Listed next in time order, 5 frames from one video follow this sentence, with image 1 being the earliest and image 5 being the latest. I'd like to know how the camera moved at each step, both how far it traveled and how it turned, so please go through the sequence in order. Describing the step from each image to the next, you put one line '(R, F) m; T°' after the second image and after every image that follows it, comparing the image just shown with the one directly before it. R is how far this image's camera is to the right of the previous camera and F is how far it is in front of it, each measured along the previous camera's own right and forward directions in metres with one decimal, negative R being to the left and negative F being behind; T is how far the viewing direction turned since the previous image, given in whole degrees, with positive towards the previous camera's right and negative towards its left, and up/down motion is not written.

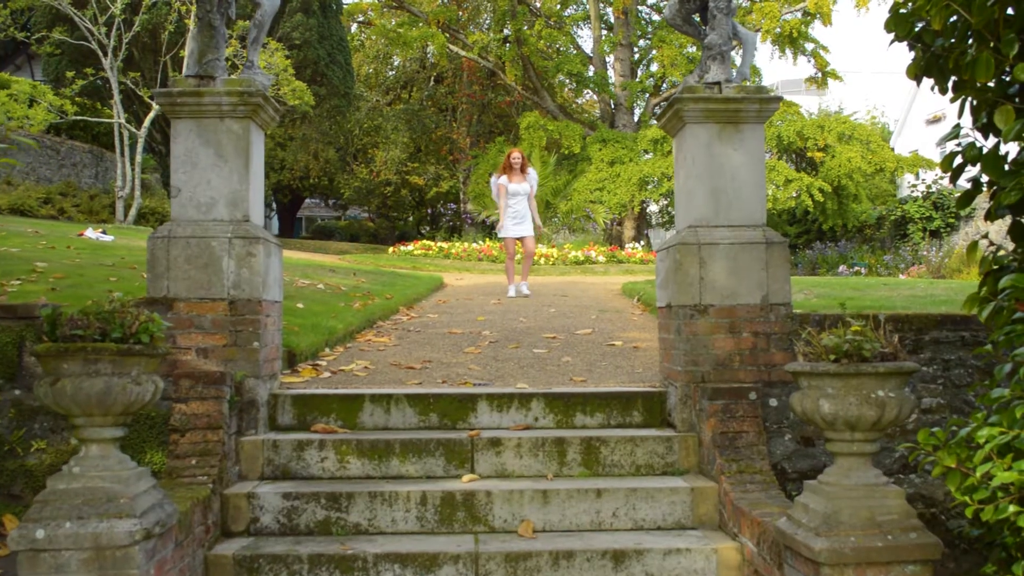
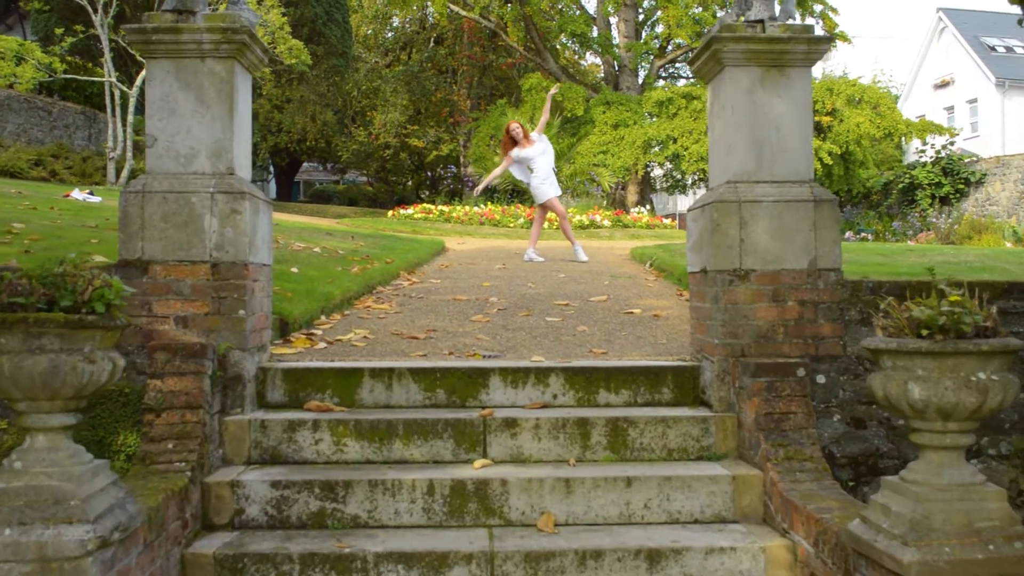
(-0.1, +0.5) m; 0°
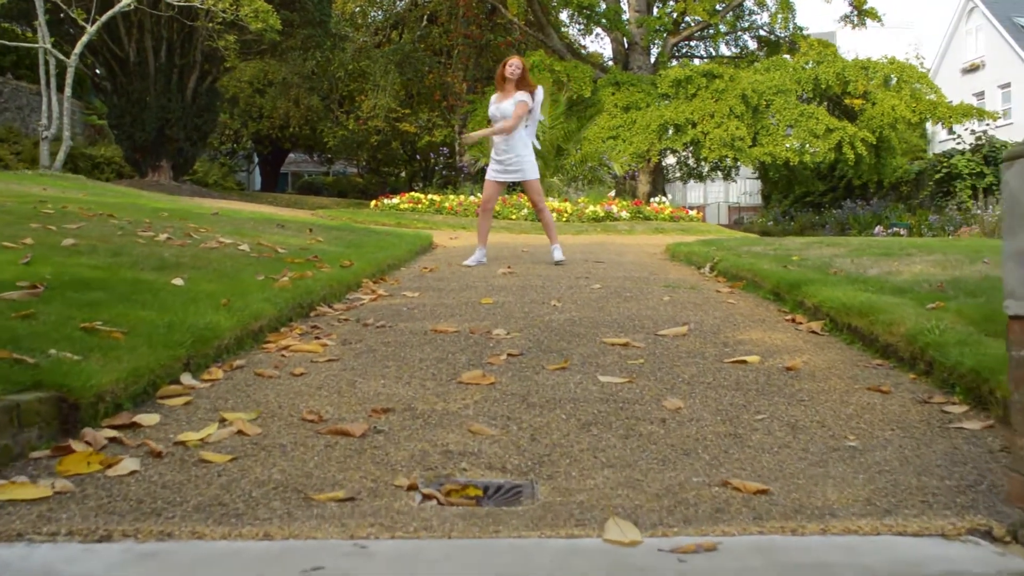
(-0.1, +2.9) m; 0°
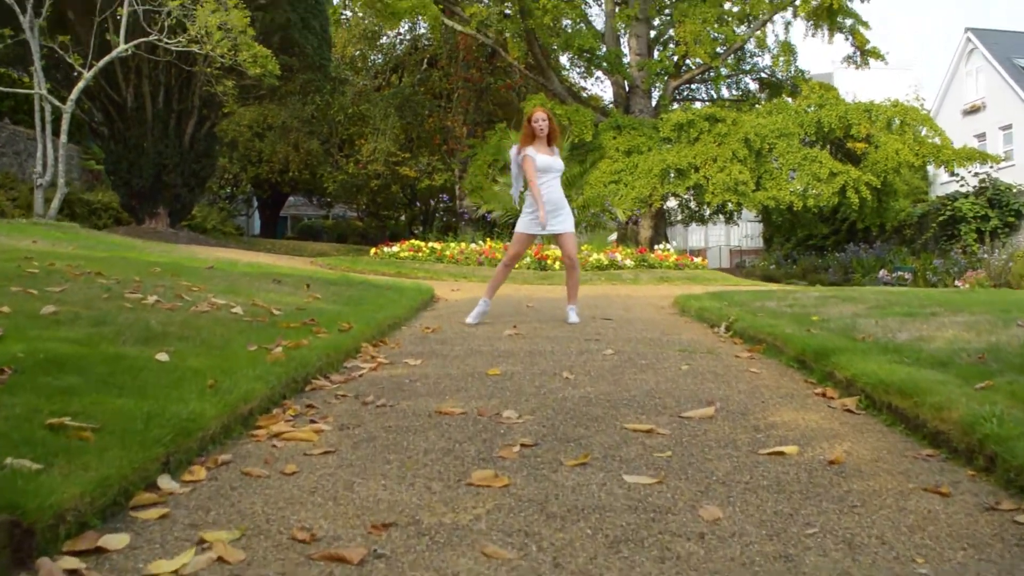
(0.0, +0.3) m; 0°
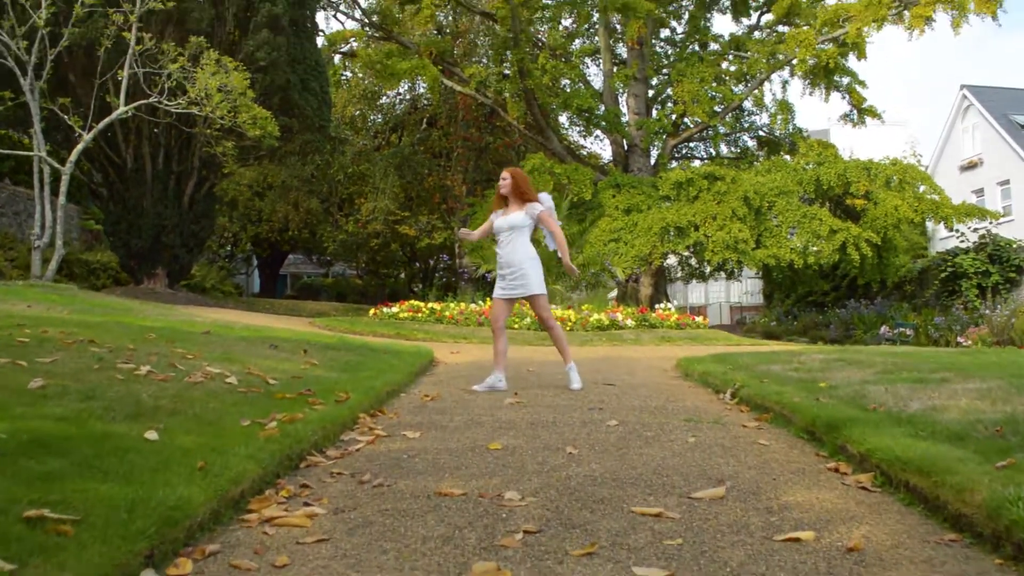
(0.0, +0.1) m; 0°
